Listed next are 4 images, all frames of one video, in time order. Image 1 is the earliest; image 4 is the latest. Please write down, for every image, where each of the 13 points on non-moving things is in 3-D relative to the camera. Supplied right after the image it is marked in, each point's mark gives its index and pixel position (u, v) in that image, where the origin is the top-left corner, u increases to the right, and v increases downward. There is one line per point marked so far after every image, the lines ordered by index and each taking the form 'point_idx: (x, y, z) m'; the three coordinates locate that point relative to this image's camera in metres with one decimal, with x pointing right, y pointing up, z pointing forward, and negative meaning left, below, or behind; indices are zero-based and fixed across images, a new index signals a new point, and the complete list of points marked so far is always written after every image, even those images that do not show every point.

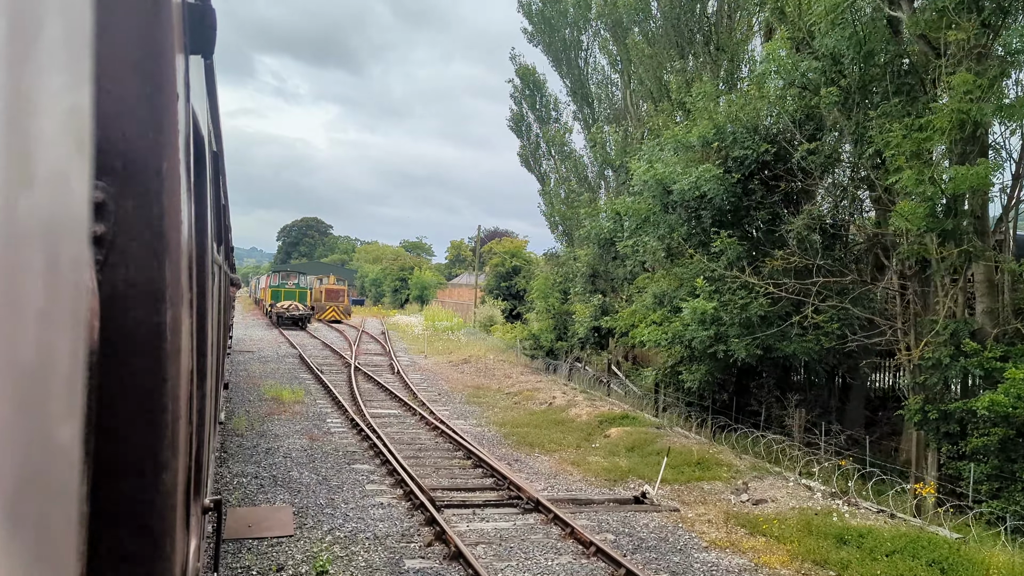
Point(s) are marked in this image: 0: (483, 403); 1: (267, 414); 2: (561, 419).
0: (-0.5, -2.1, +16.3) m
1: (-3.8, -2.0, +13.6) m
2: (+0.8, -2.1, +13.7) m
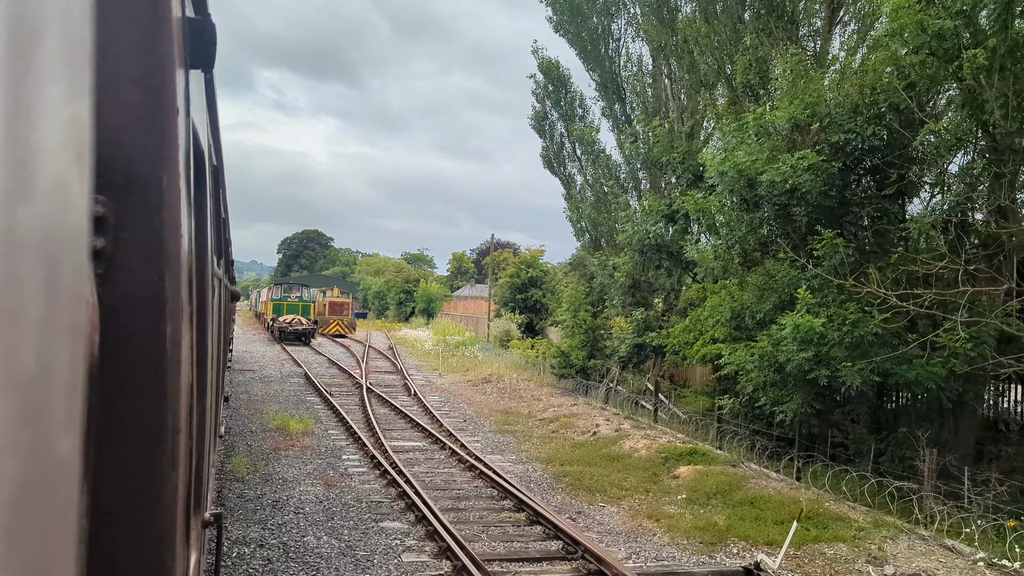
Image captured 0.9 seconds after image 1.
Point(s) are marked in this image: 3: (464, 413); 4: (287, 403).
0: (+0.1, -2.4, +14.3) m
1: (-3.2, -2.2, +11.7) m
2: (+1.4, -2.2, +11.8) m
3: (-0.9, -2.4, +16.7) m
4: (-4.4, -2.2, +16.9) m
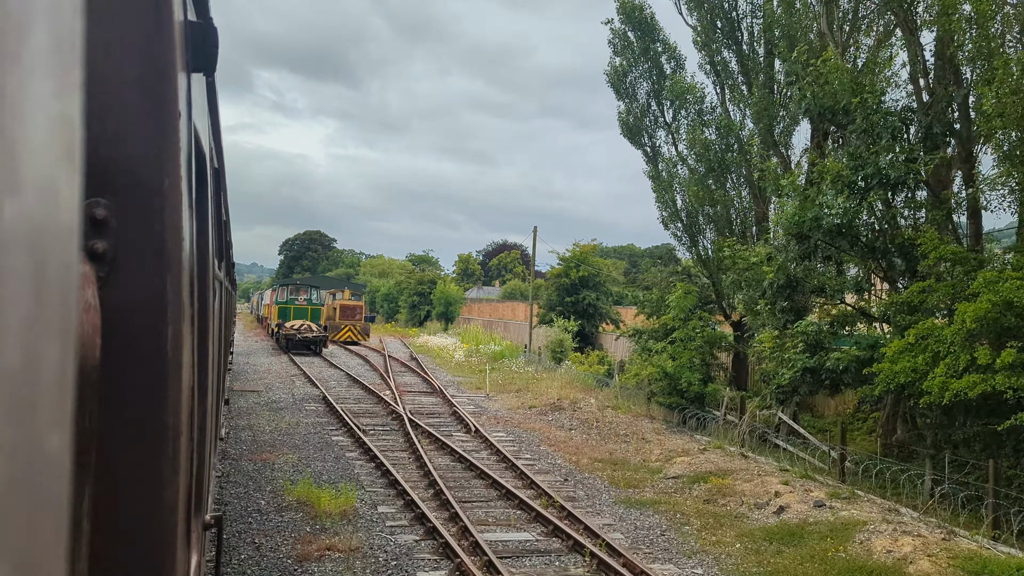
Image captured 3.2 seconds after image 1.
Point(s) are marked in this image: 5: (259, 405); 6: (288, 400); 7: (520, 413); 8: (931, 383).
0: (+1.6, -2.4, +9.6) m
1: (-1.7, -2.2, +6.9) m
2: (+2.9, -2.2, +7.0) m
3: (+0.6, -2.4, +11.9) m
4: (-2.9, -2.2, +12.2) m
5: (-4.9, -2.3, +16.9) m
6: (-4.6, -2.3, +17.8) m
7: (+0.1, -2.4, +17.1) m
8: (+4.4, -0.9, +9.3) m
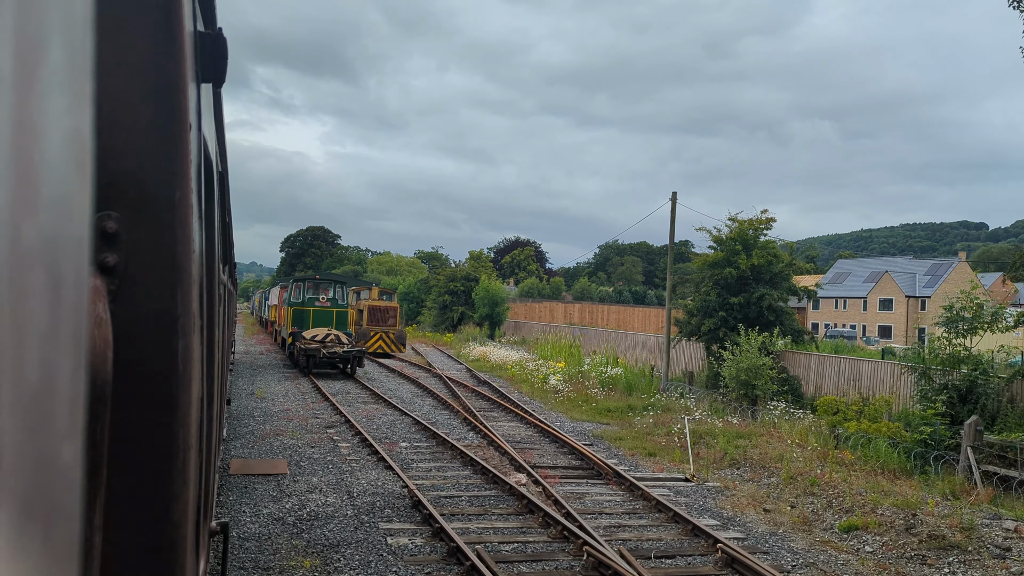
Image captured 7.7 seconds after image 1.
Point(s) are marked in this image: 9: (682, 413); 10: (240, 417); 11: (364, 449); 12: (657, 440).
0: (+4.5, -2.3, +0.4) m
1: (+1.2, -2.1, -2.3) m
2: (+5.8, -2.2, -2.2) m
3: (+3.5, -2.3, +2.7) m
4: (0.0, -2.1, +3.0) m
5: (-2.0, -2.2, +7.7) m
6: (-1.7, -2.2, +8.6) m
7: (+3.0, -2.3, +7.9) m
8: (+7.3, -0.9, +0.1) m
9: (+2.9, -2.1, +15.8) m
10: (-4.8, -2.2, +15.6) m
11: (-2.1, -2.2, +12.1) m
12: (+2.3, -2.3, +13.9) m
